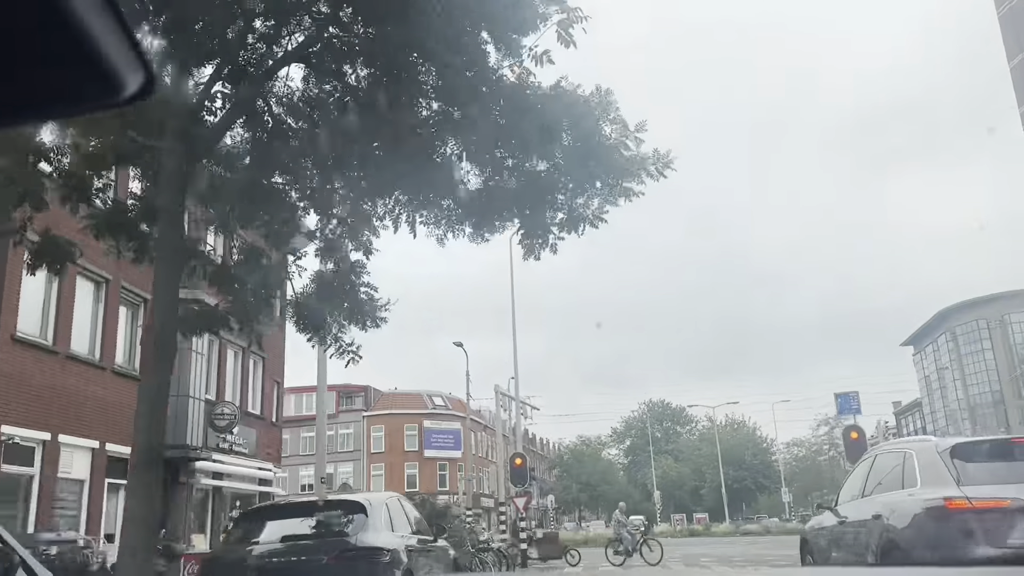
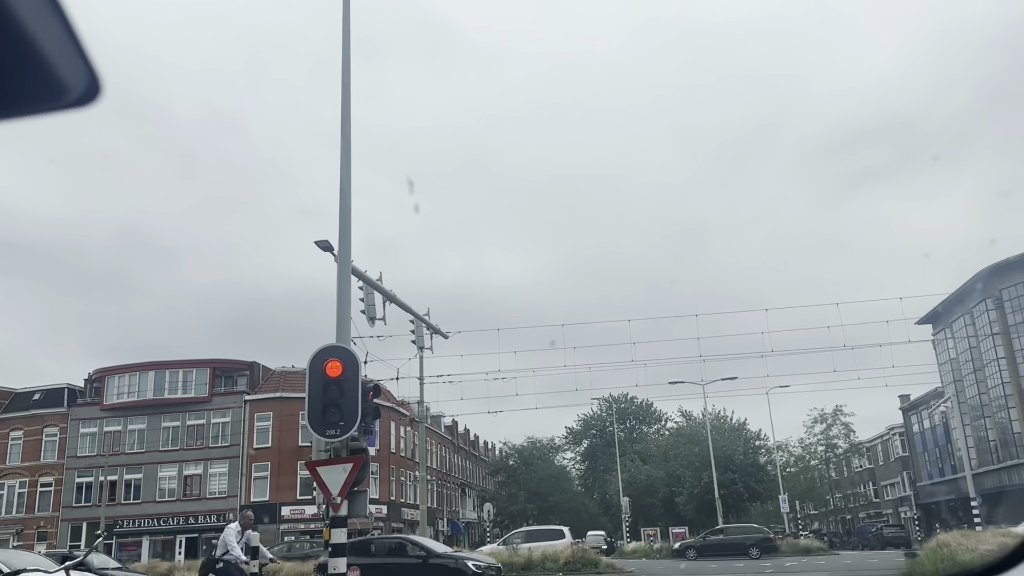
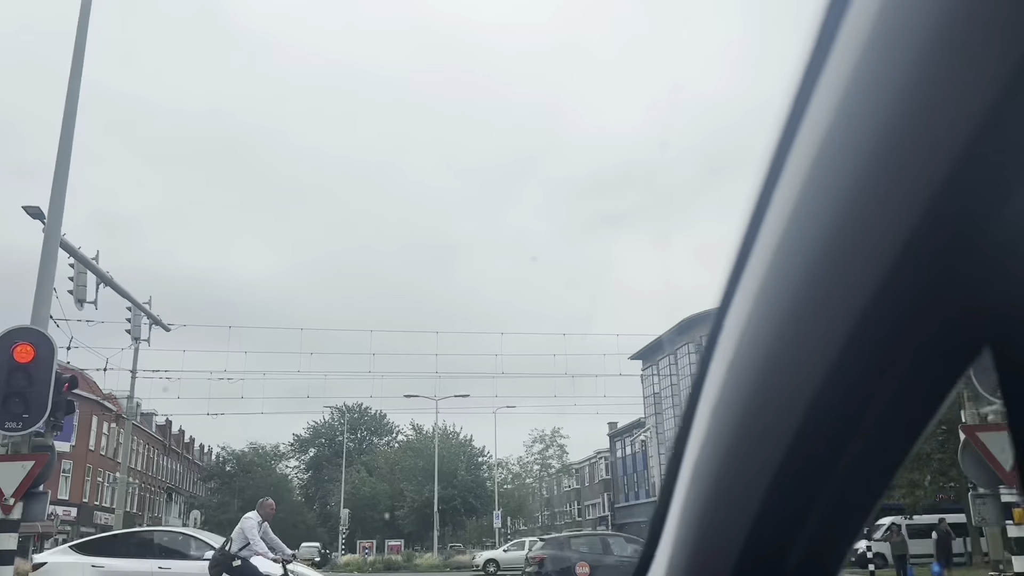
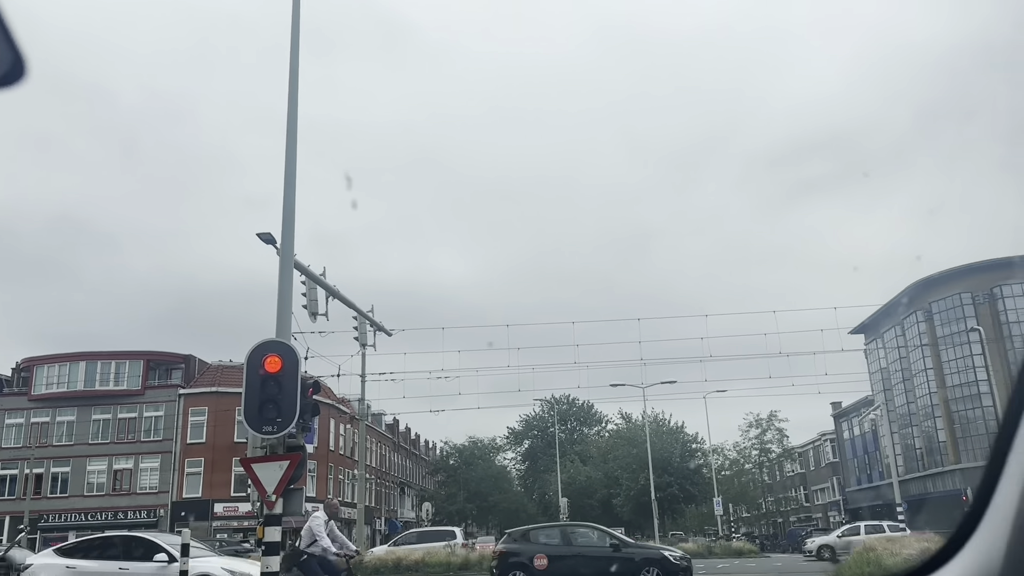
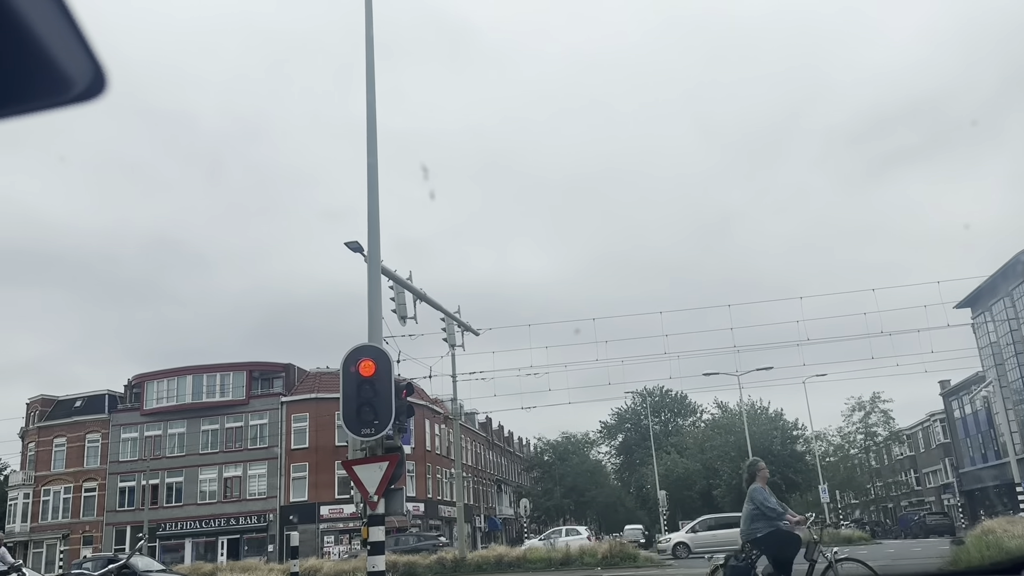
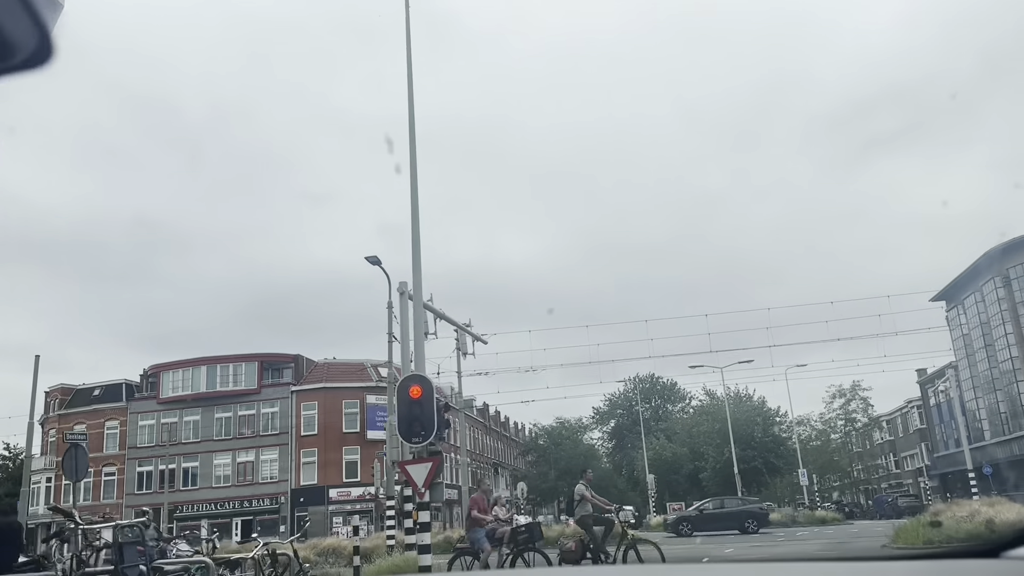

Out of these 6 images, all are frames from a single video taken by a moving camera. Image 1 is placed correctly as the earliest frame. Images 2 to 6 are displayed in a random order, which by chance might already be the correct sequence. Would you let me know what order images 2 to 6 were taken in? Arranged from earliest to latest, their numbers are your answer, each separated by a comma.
6, 5, 2, 4, 3
